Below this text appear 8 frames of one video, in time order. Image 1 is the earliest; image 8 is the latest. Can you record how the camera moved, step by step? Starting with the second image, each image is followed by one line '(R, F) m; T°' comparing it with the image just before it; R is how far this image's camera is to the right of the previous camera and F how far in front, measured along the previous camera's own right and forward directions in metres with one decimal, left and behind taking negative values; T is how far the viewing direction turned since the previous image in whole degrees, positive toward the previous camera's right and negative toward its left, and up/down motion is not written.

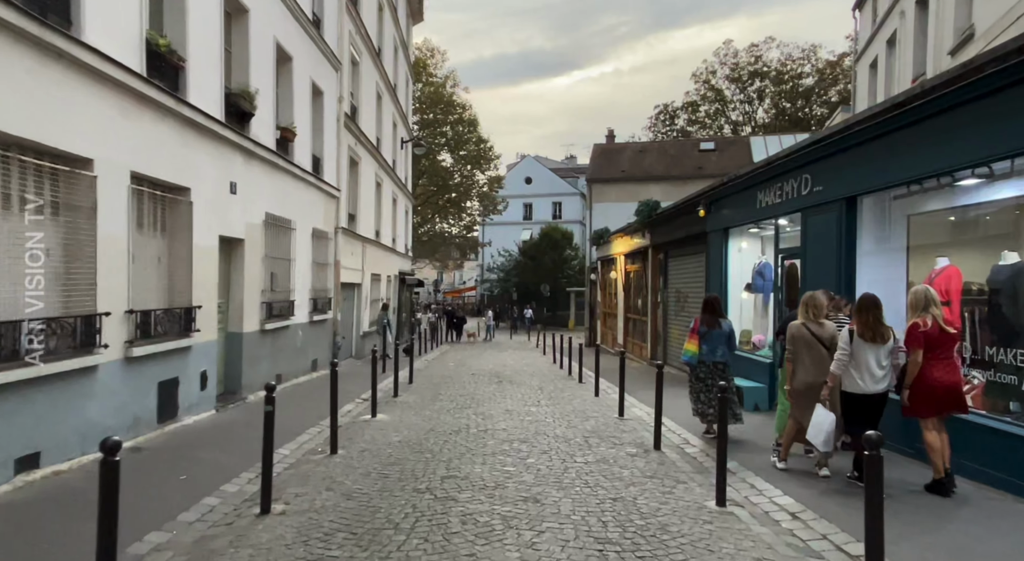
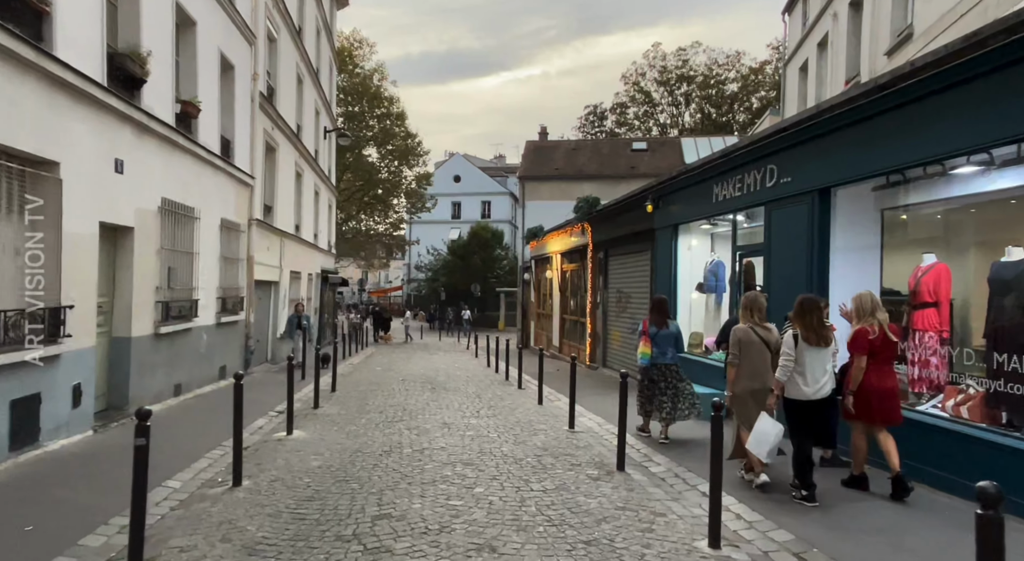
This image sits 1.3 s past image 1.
(-0.2, +1.2) m; +6°
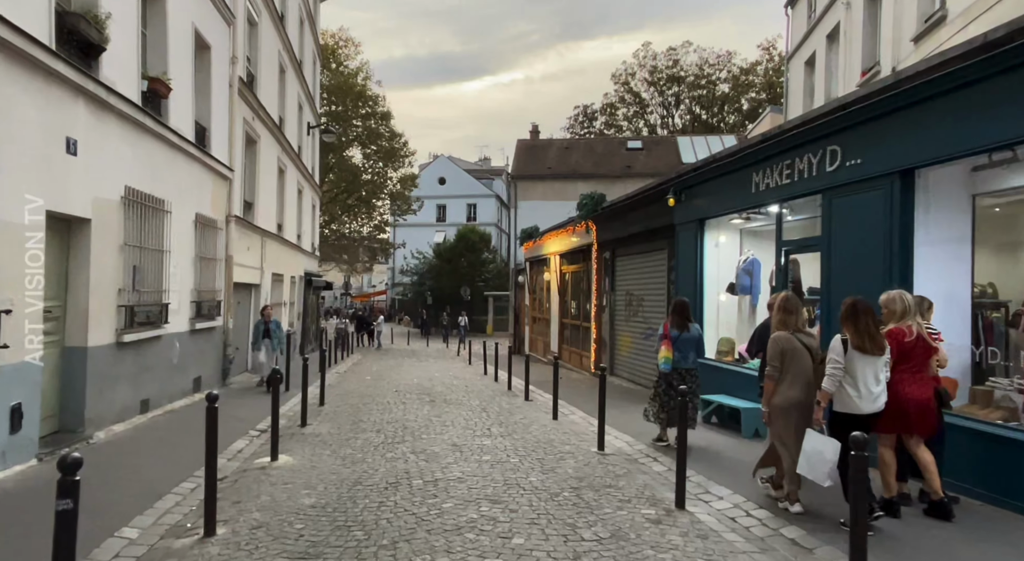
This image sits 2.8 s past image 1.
(-0.4, +1.3) m; +1°
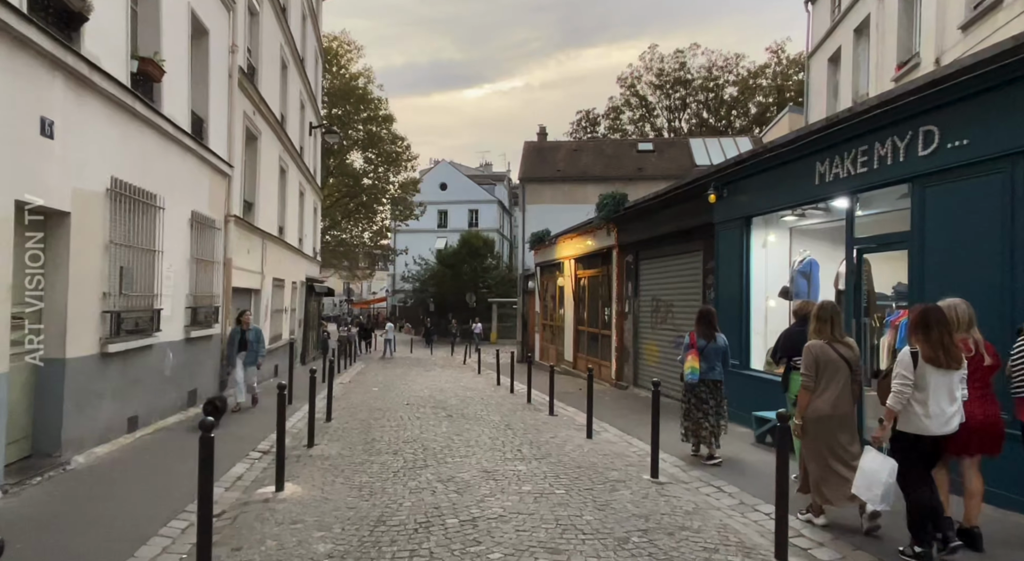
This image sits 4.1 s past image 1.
(-0.4, +1.0) m; 0°
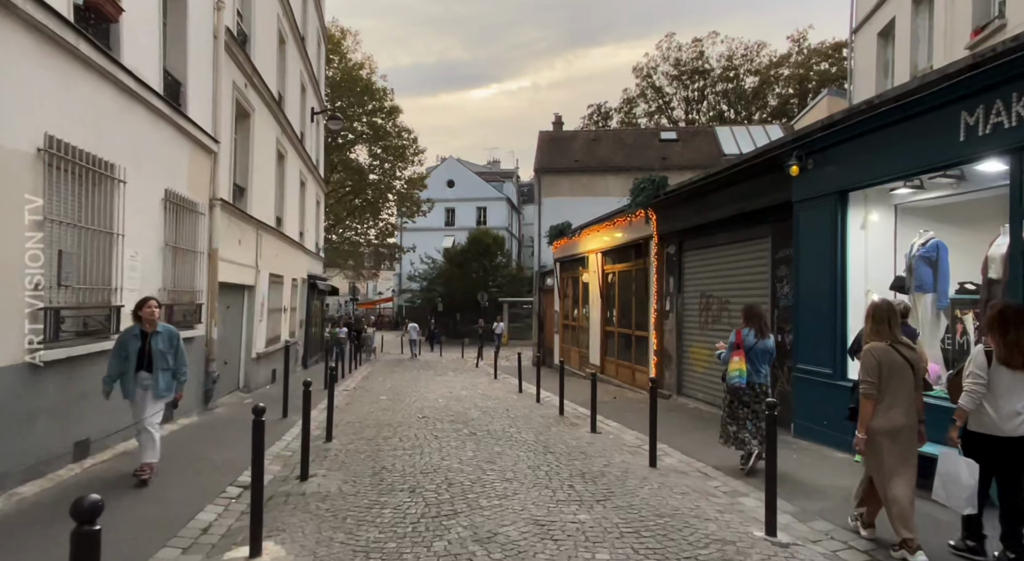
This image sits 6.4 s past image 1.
(-0.4, +1.9) m; 0°
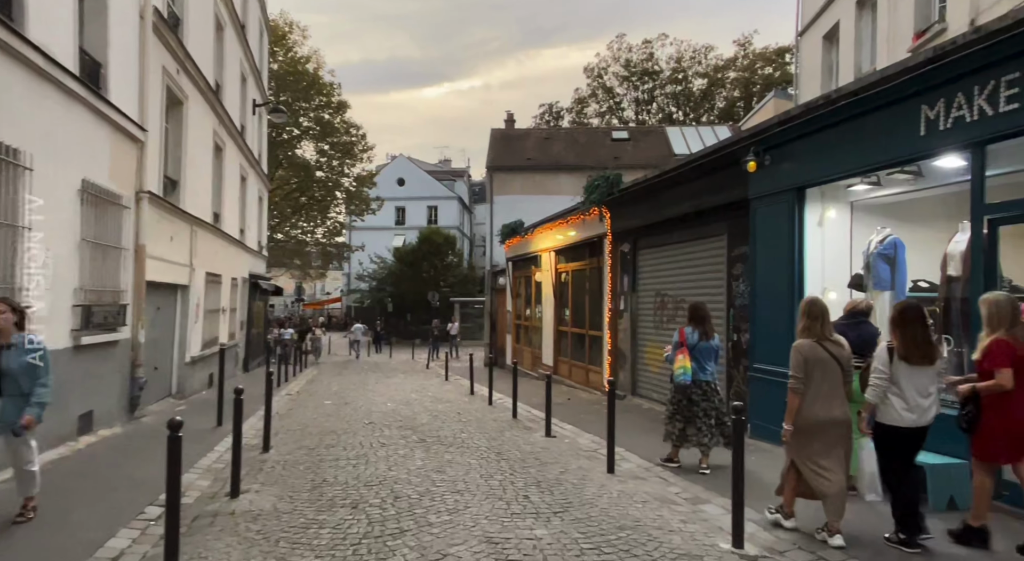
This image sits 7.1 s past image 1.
(0.0, +0.4) m; +4°
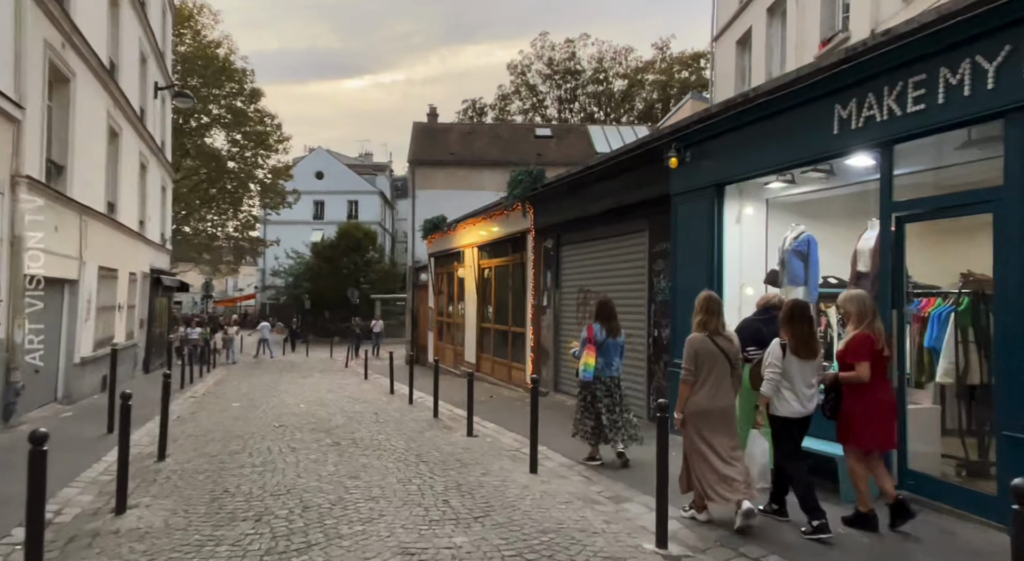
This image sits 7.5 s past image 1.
(0.0, +0.2) m; +6°
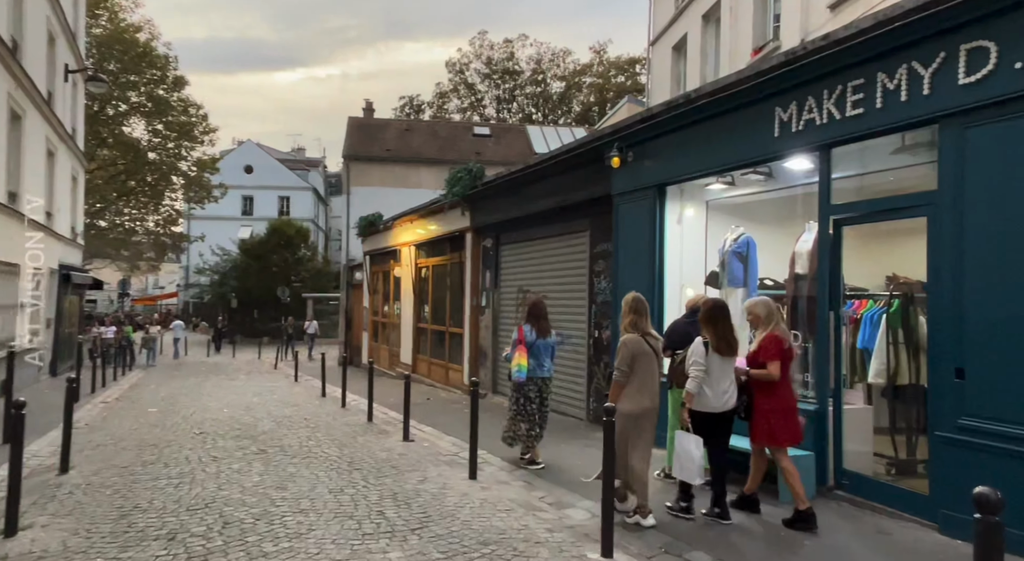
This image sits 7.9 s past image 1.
(0.0, +0.3) m; +5°
